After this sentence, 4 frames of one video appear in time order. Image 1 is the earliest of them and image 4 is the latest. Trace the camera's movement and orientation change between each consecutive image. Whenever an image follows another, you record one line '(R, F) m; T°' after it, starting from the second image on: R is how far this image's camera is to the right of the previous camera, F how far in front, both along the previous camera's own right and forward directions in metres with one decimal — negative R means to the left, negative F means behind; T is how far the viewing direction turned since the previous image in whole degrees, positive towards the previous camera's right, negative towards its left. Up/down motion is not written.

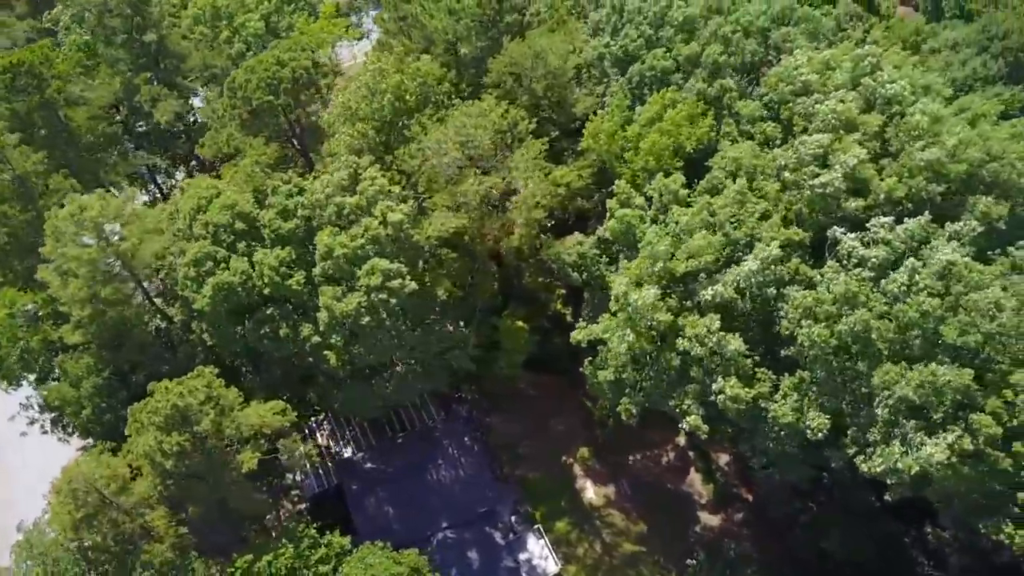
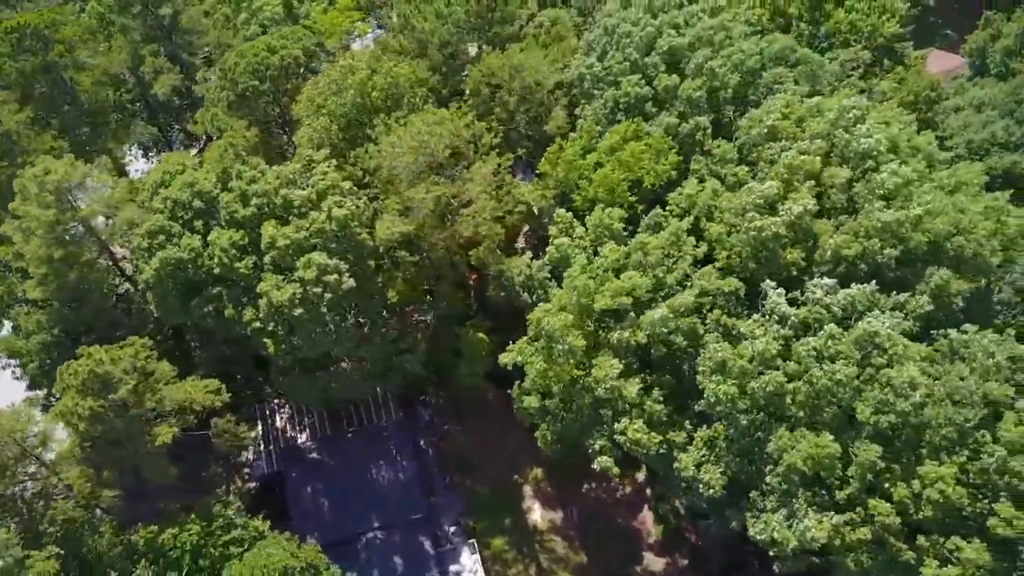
(+3.9, +0.5) m; -5°
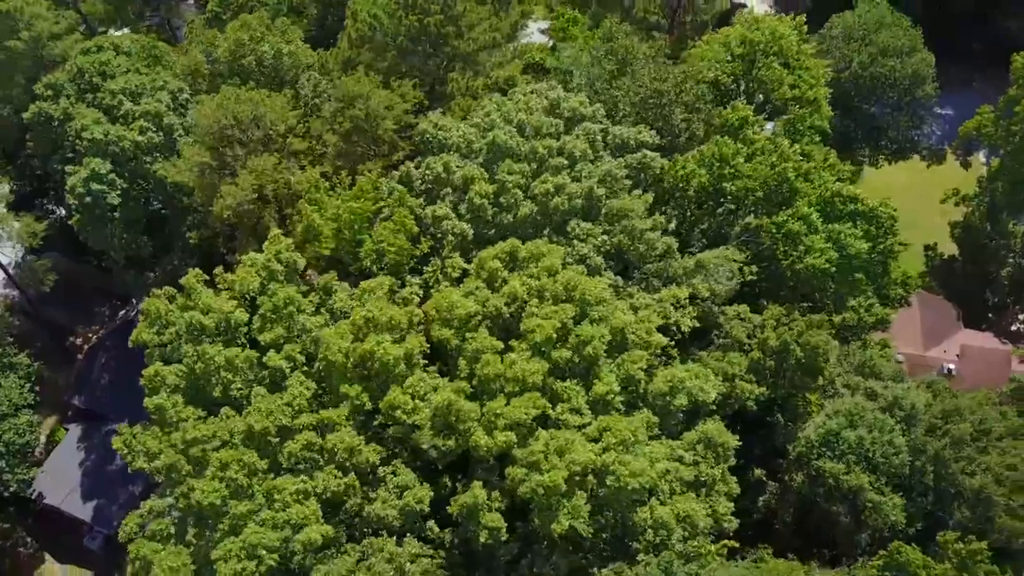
(+15.4, +4.4) m; -21°
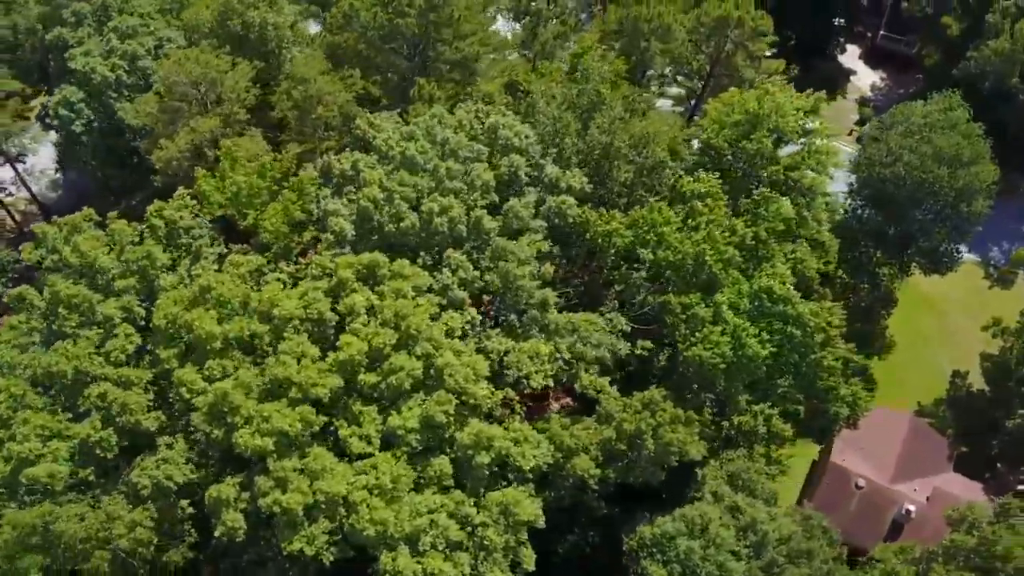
(+7.1, +1.2) m; -10°
